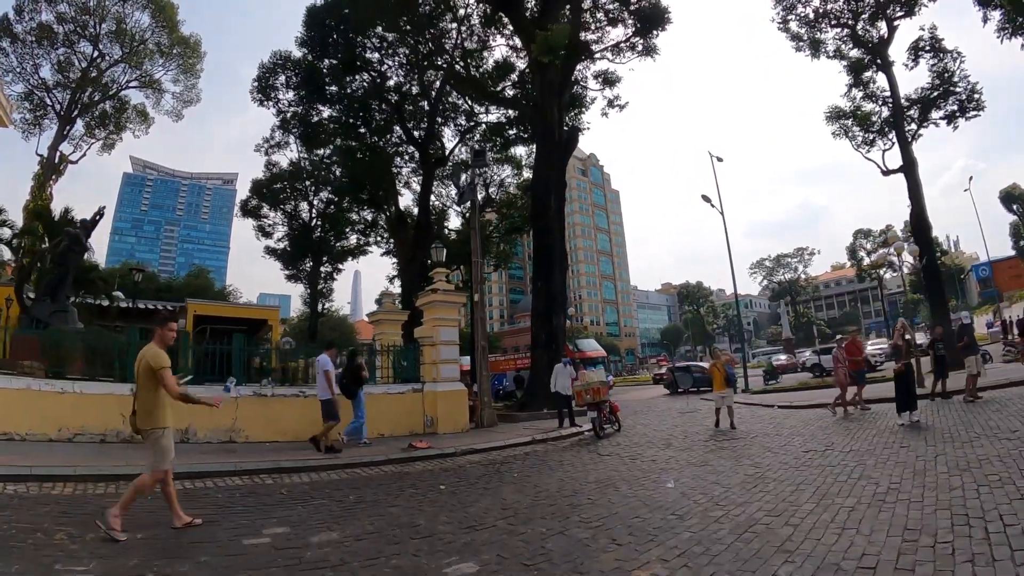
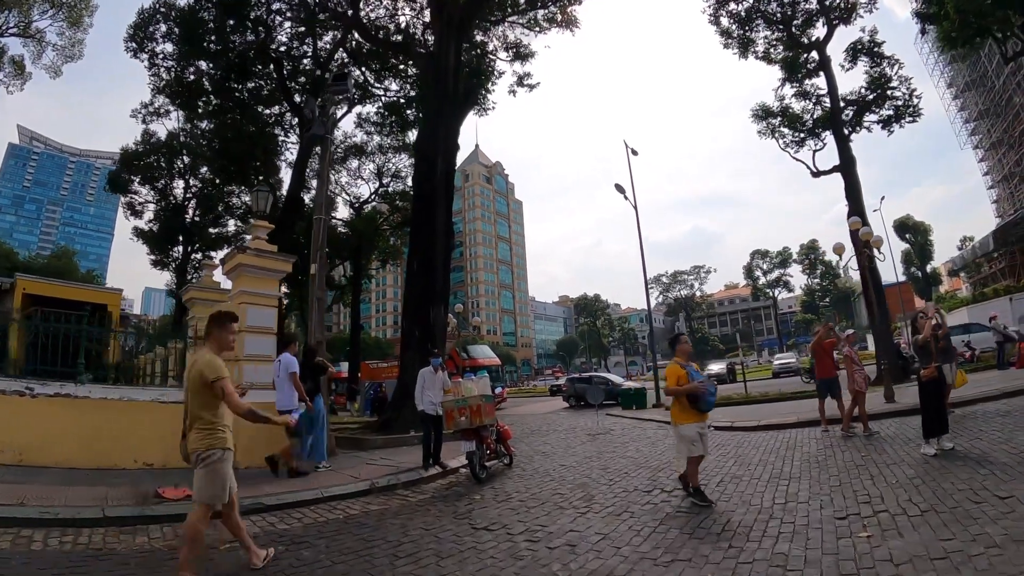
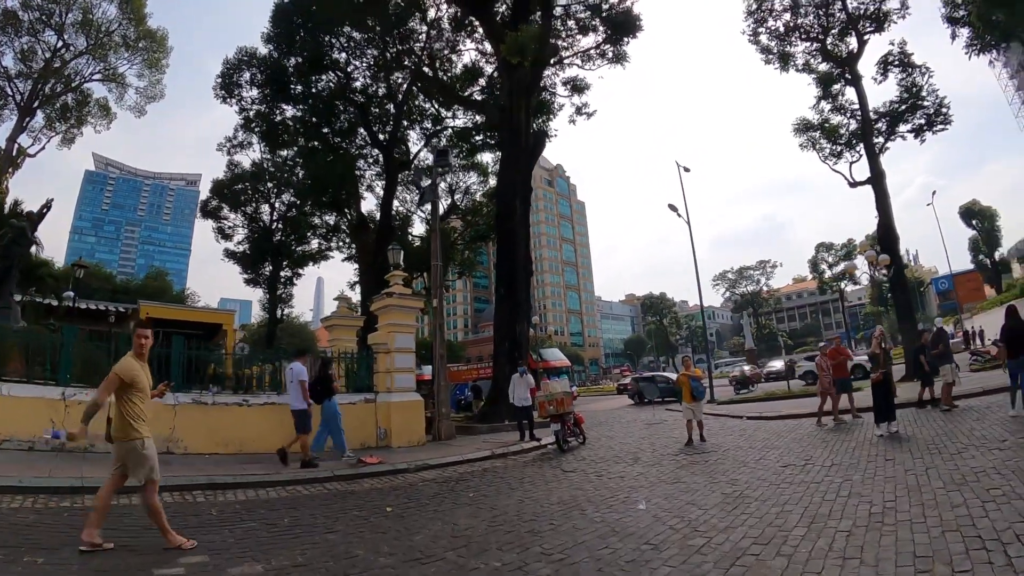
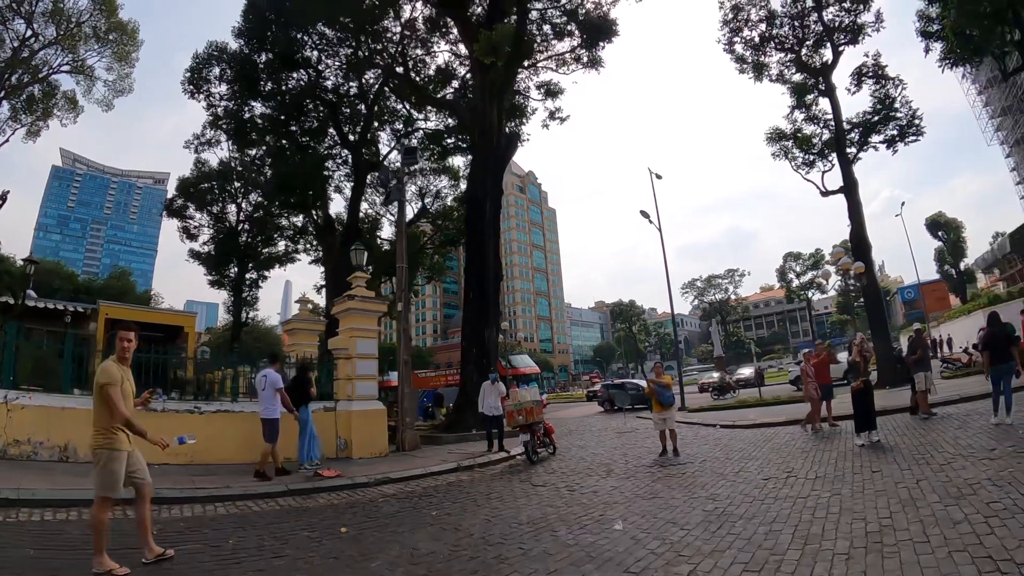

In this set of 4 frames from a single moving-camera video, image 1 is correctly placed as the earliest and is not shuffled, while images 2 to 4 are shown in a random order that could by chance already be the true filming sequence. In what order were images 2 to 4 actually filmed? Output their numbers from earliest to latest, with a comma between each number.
3, 4, 2
